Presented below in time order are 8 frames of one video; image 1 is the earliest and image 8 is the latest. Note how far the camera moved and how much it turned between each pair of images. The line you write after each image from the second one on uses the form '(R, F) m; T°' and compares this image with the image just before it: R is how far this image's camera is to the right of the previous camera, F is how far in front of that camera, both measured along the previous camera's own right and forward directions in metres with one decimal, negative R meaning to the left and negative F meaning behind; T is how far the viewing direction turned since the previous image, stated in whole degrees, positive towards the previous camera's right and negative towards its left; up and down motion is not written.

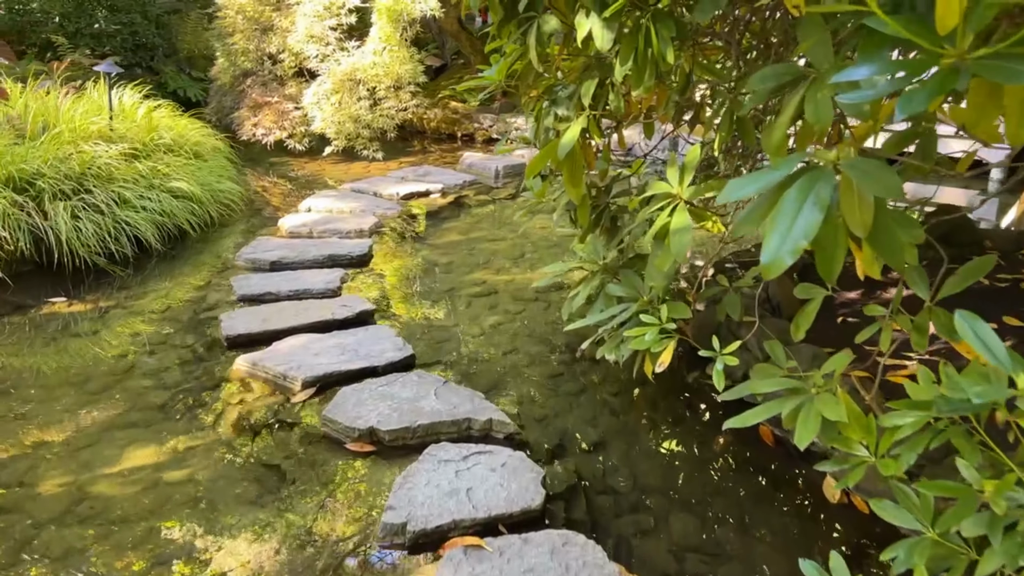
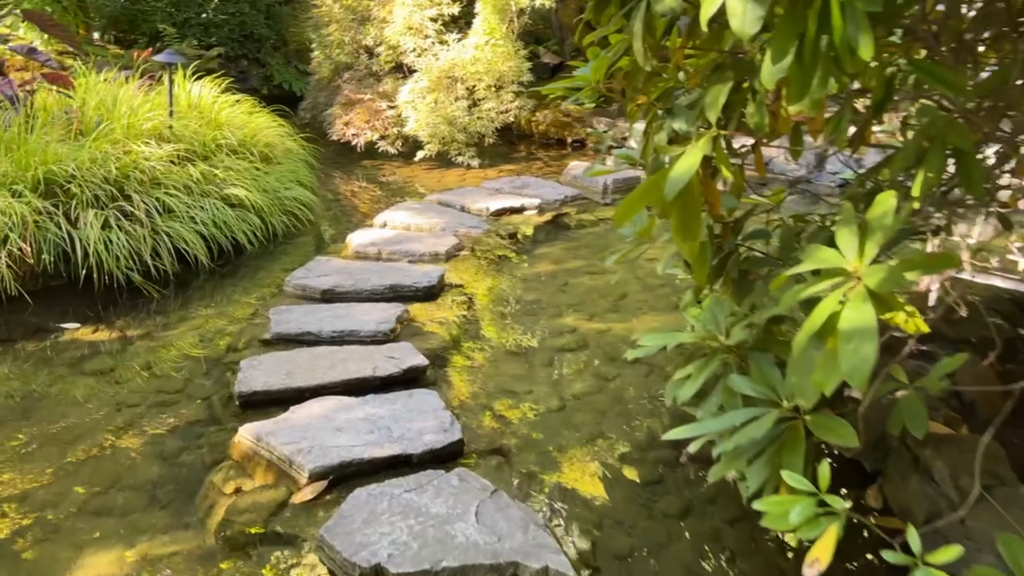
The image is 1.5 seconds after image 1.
(+0.1, +0.8) m; -8°
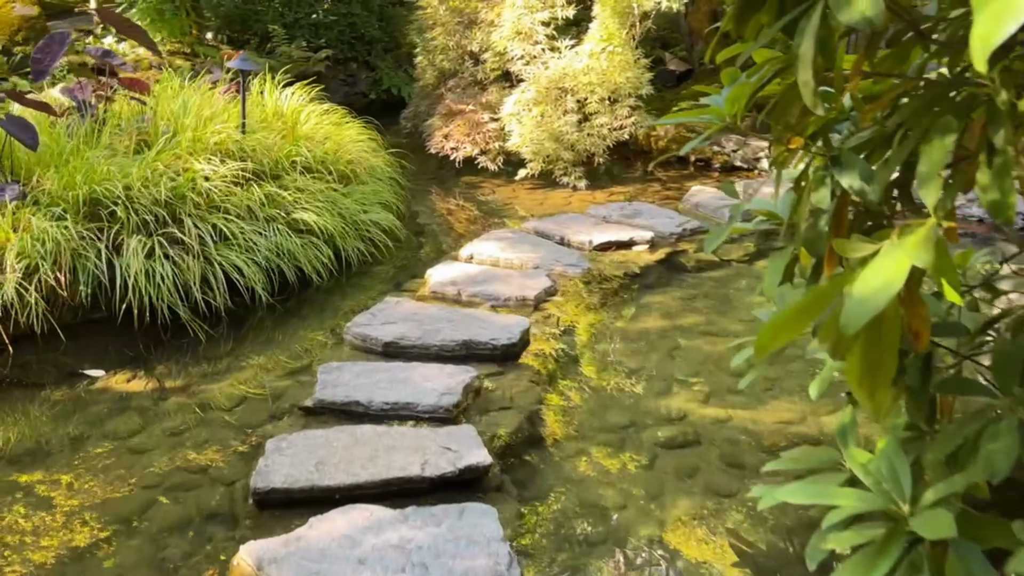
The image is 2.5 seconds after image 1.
(0.0, +0.6) m; -8°
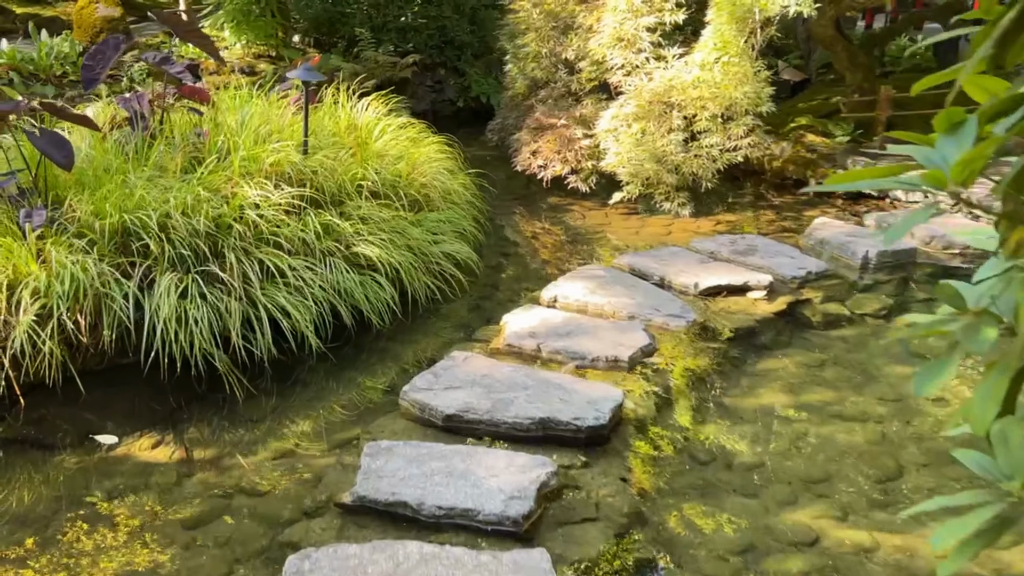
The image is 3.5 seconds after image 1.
(0.0, +0.5) m; -6°
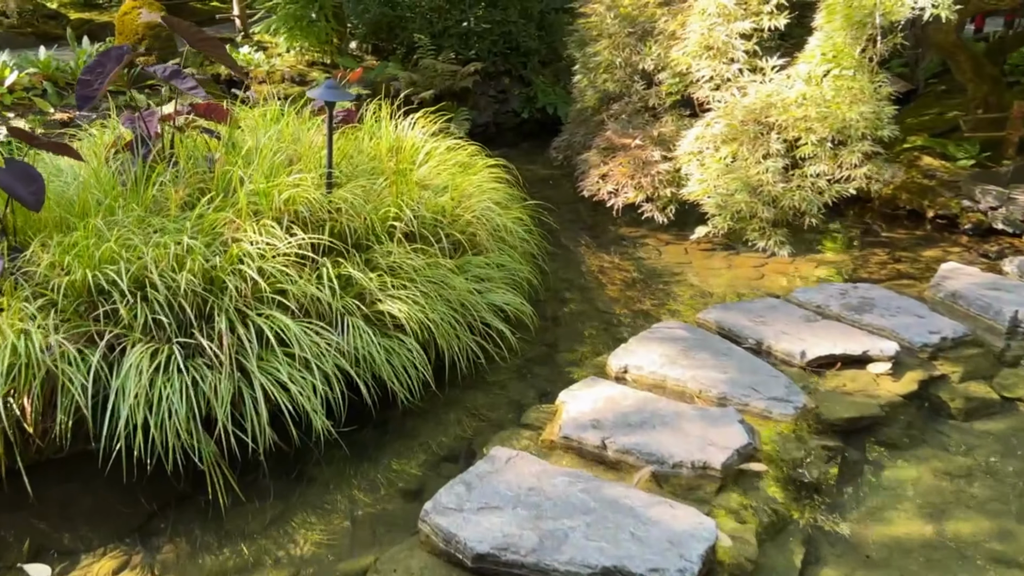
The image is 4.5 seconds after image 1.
(0.0, +0.6) m; -5°
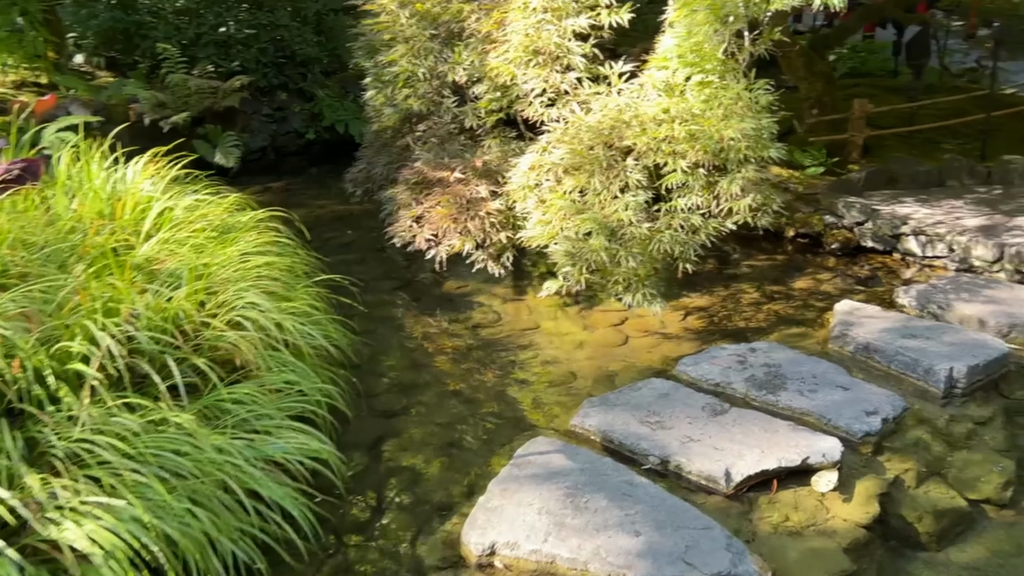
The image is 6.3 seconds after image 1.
(+0.1, +1.0) m; +13°
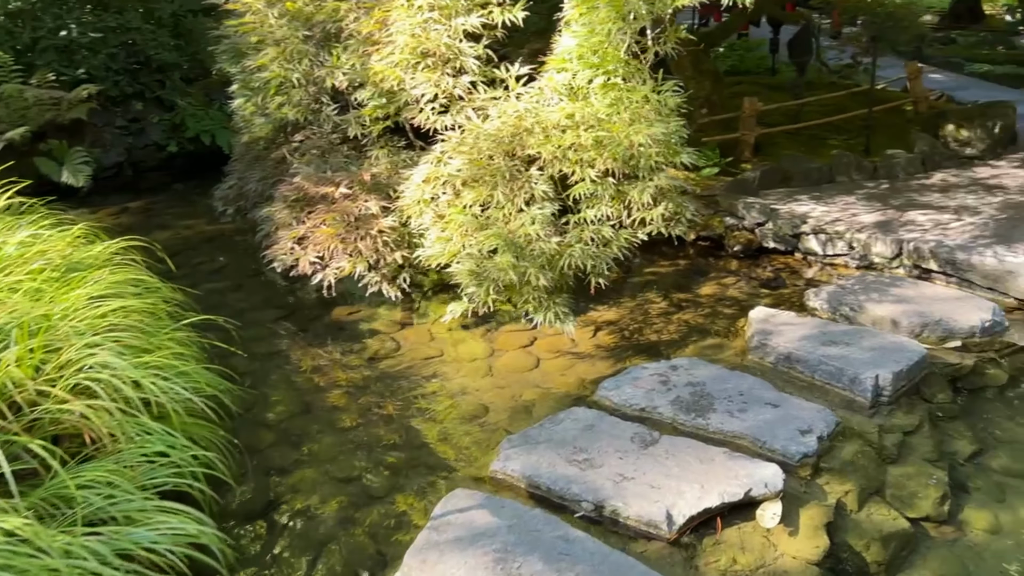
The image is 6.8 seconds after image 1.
(0.0, +0.3) m; +8°
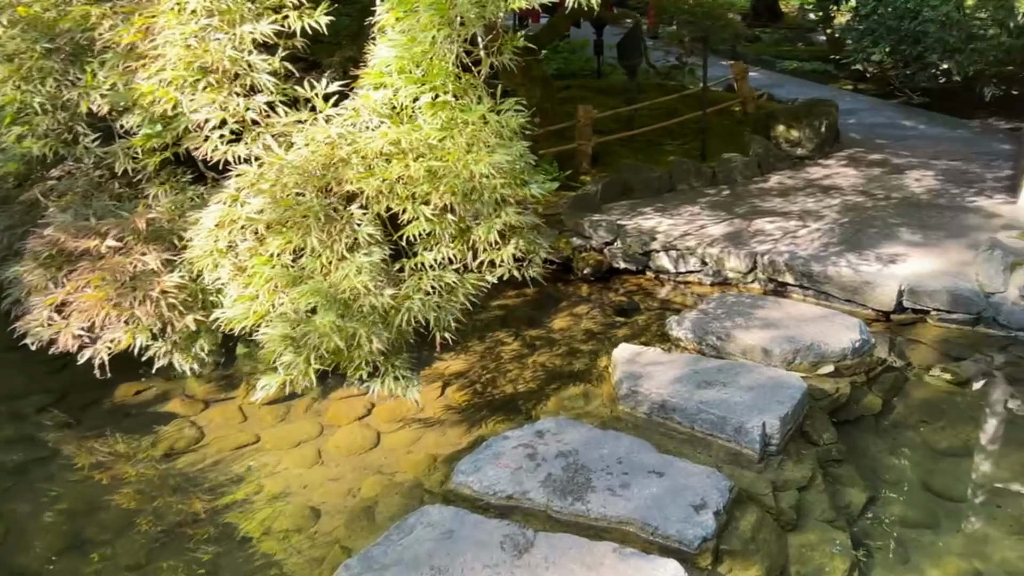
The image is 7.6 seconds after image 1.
(0.0, +0.4) m; +12°
